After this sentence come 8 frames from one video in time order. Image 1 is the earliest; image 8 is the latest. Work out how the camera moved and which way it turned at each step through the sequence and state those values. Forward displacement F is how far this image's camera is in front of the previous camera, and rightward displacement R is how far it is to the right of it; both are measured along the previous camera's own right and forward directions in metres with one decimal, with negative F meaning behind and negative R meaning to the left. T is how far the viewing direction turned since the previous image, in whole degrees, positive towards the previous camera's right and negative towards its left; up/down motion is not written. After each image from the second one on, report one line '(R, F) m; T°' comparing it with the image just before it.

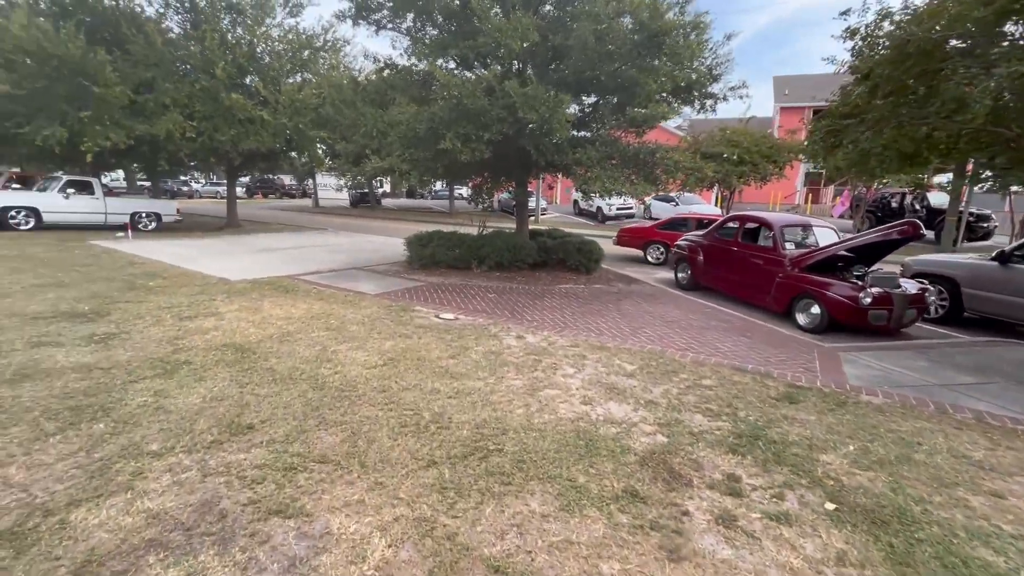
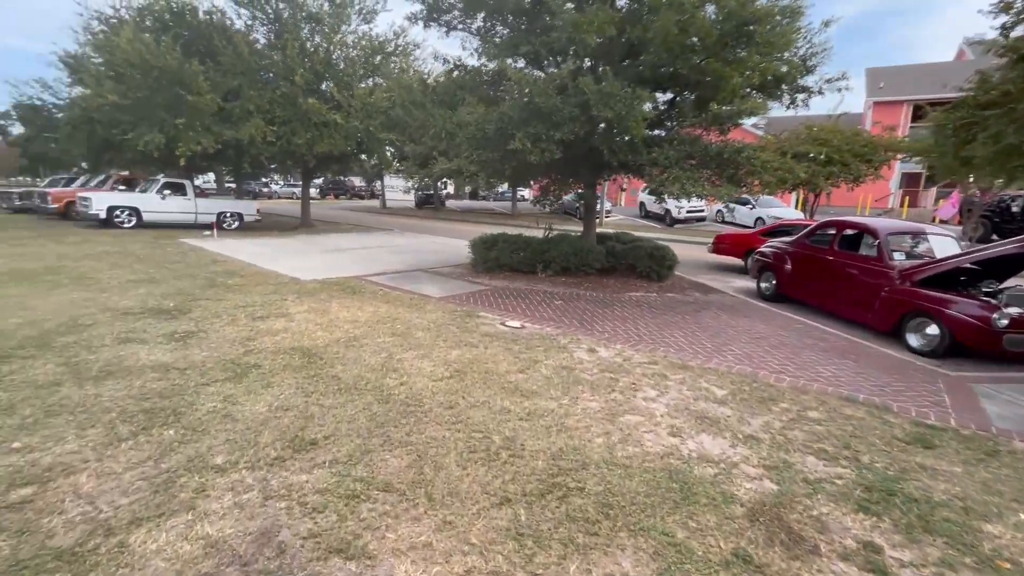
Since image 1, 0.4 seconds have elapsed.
(-0.2, +0.3) m; -7°
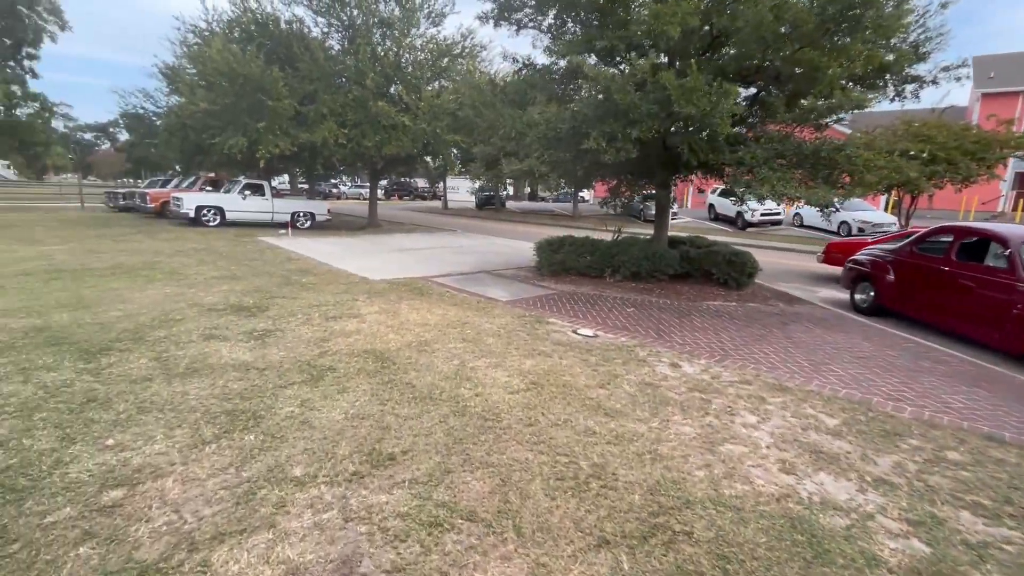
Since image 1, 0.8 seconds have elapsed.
(-0.2, +0.2) m; -7°
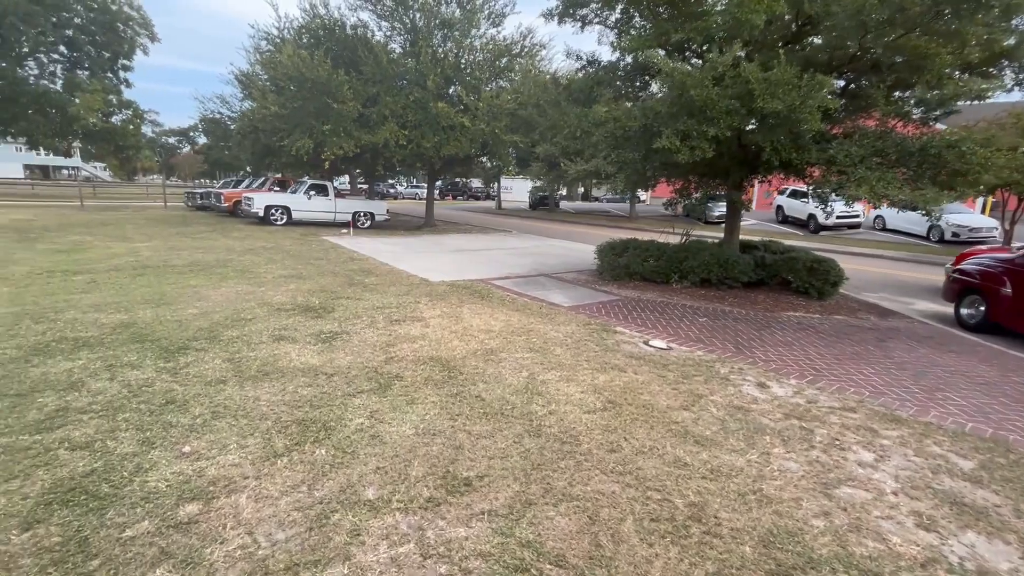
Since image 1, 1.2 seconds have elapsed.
(-0.2, +0.2) m; -6°
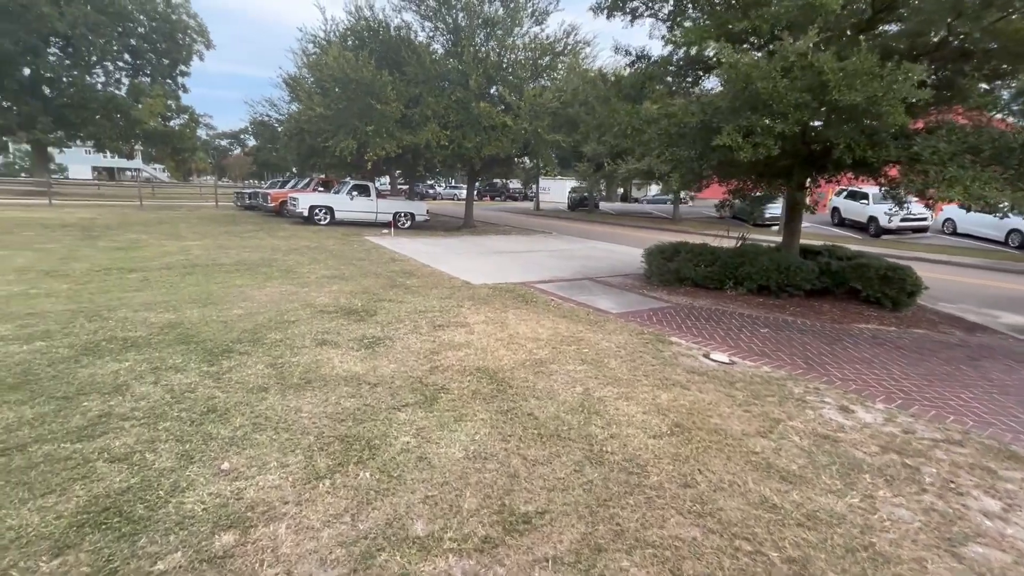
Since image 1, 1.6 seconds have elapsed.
(-0.2, +0.3) m; -4°
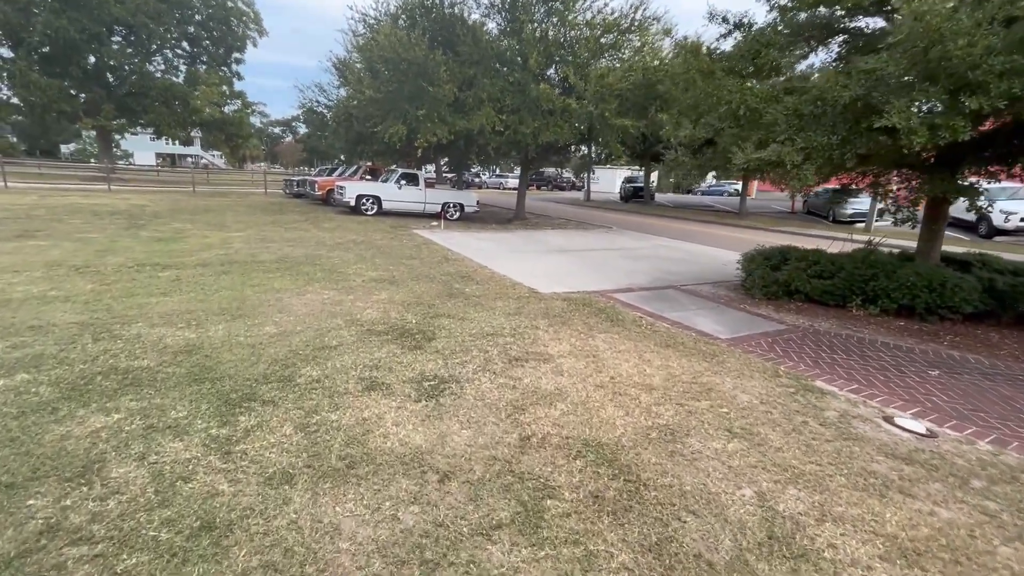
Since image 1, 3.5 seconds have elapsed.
(-0.5, +1.2) m; -5°
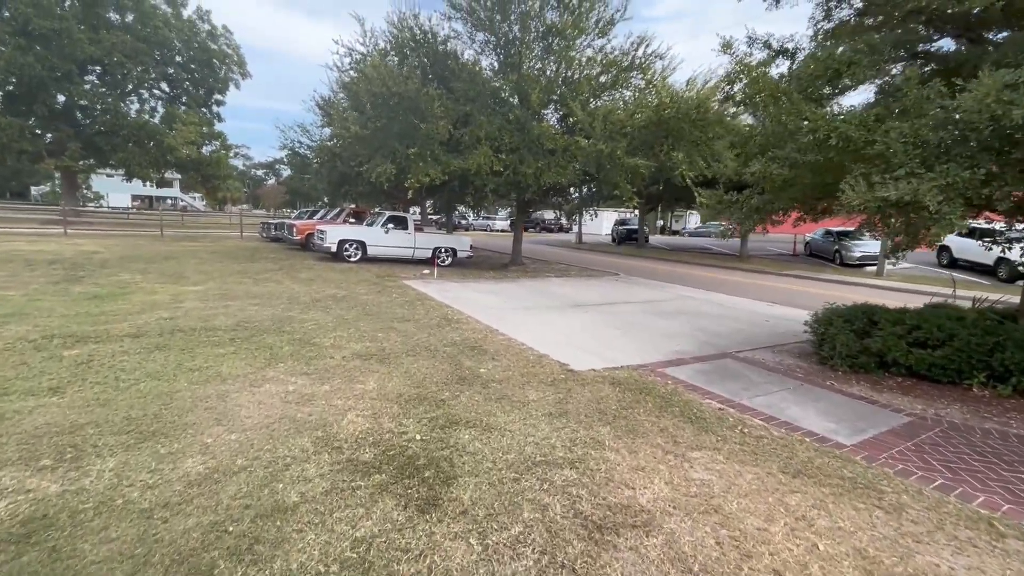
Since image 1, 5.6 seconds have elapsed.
(-0.5, +1.6) m; +2°
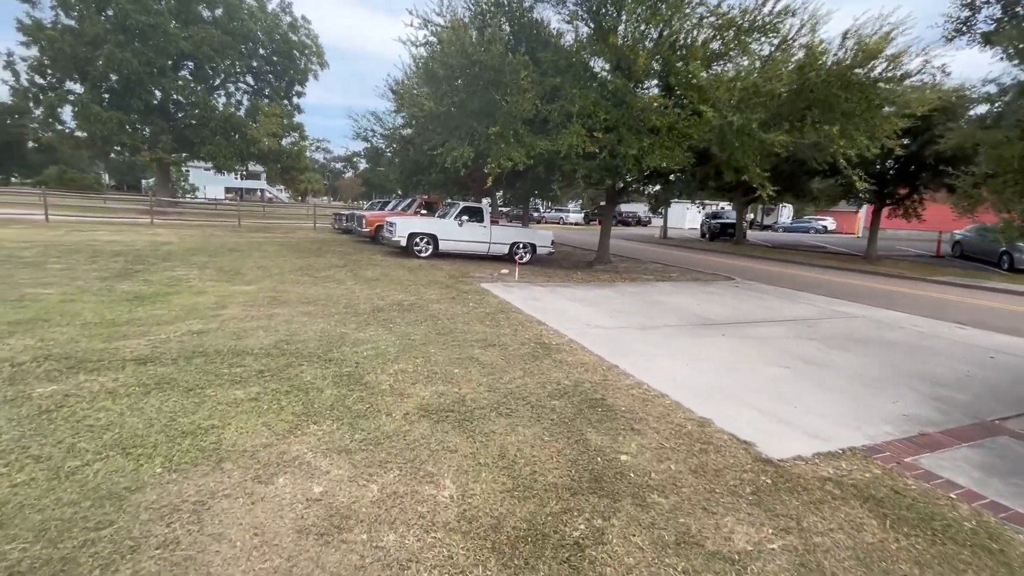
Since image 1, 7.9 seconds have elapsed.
(-0.7, +2.0) m; -8°
